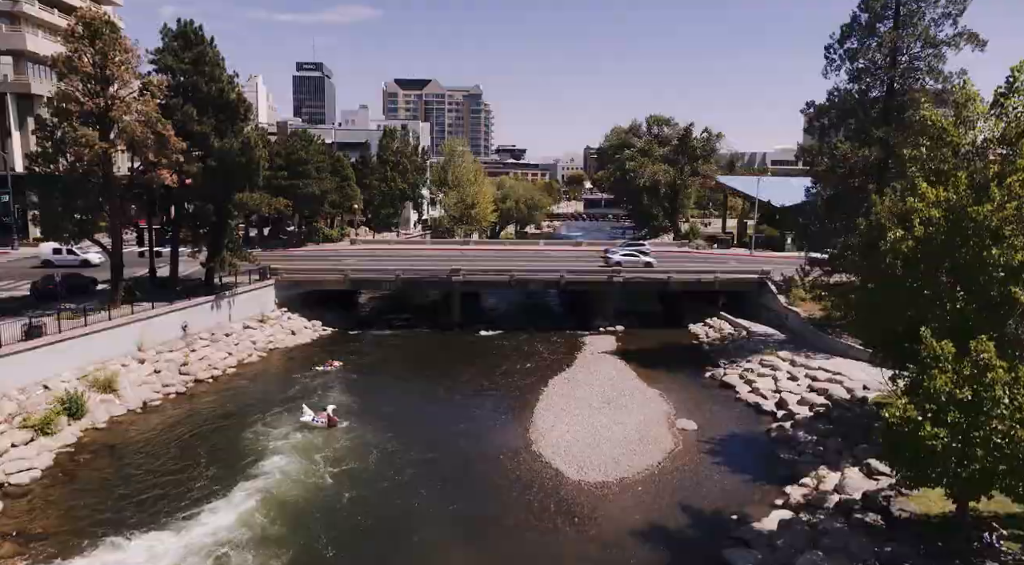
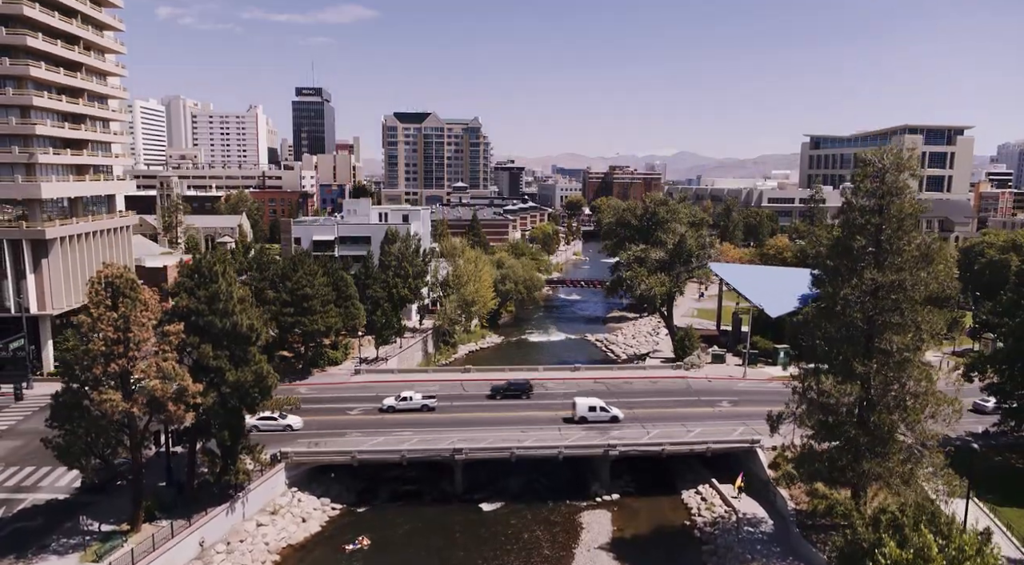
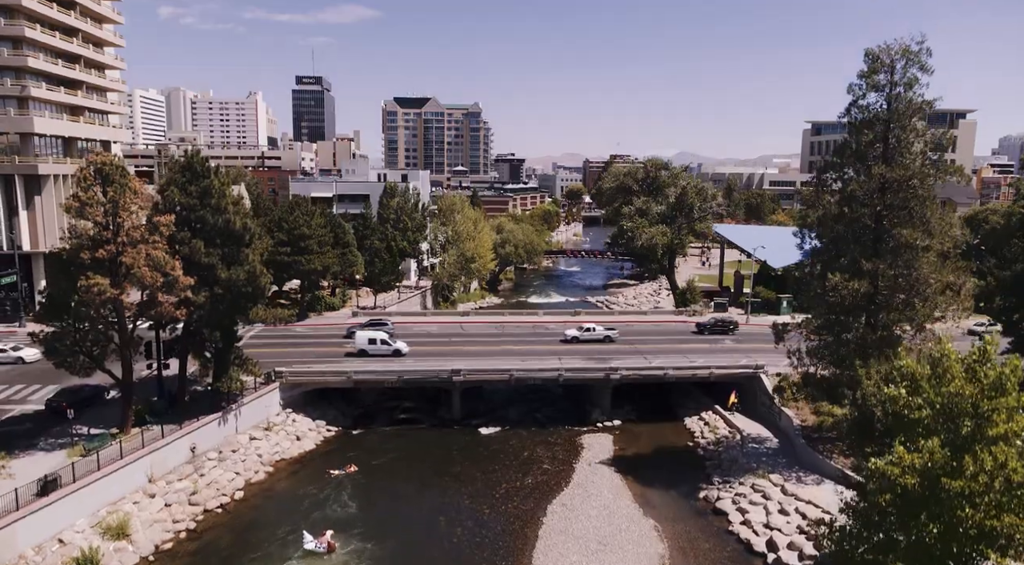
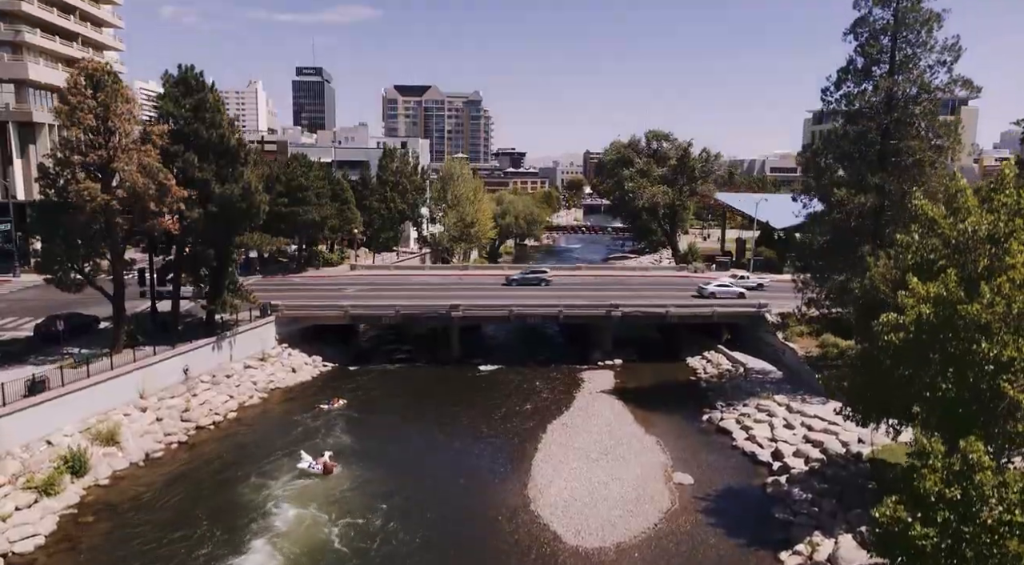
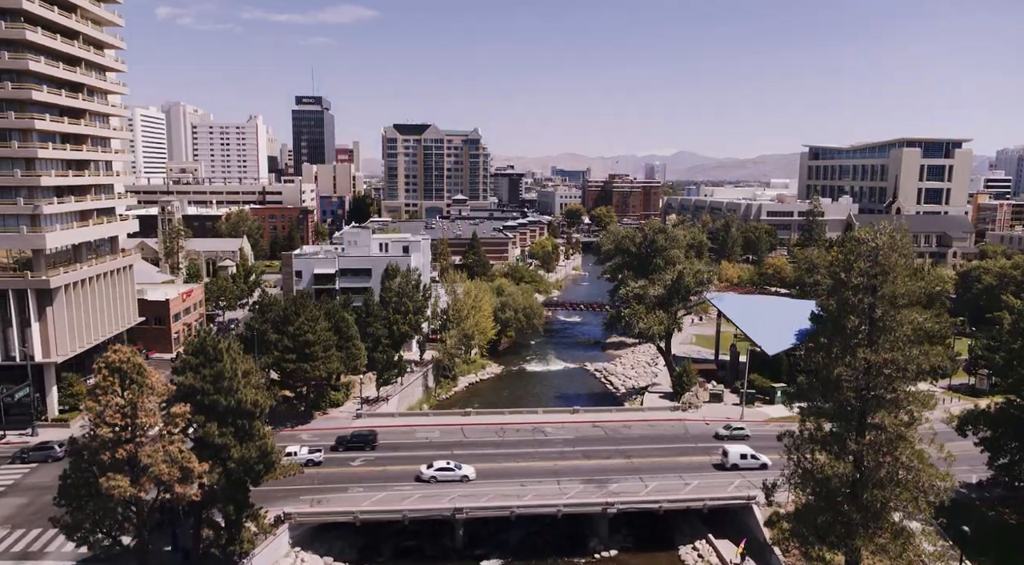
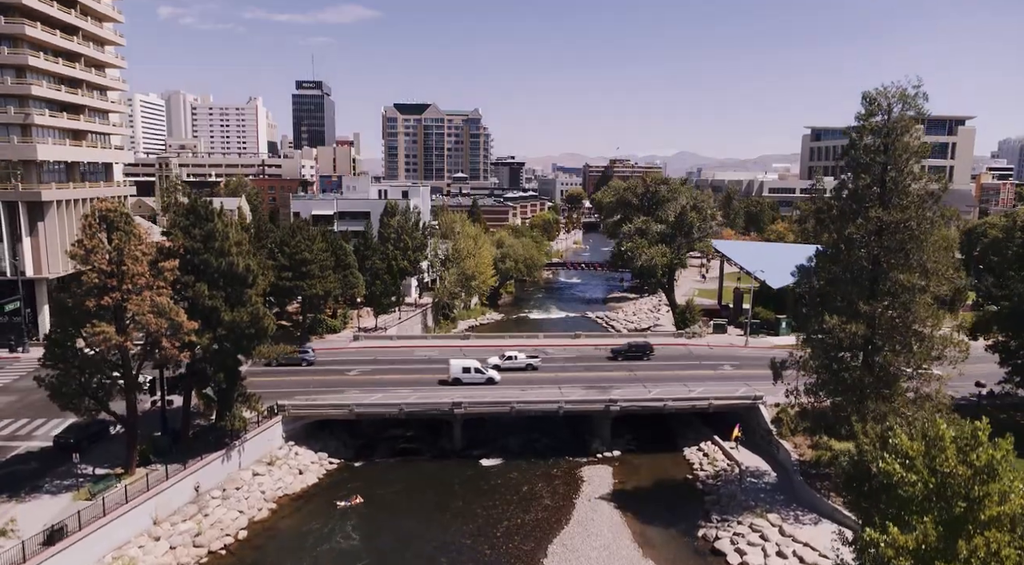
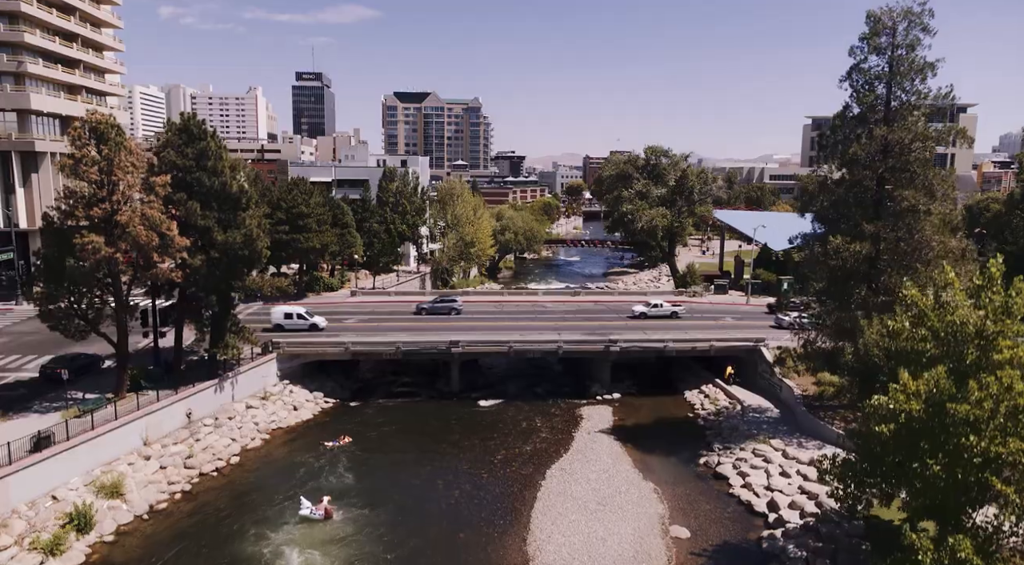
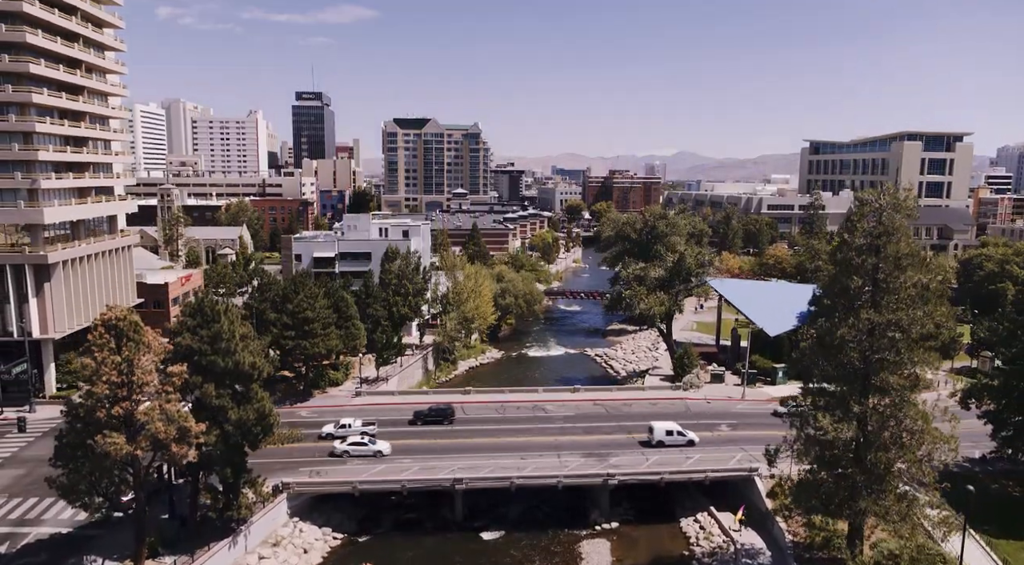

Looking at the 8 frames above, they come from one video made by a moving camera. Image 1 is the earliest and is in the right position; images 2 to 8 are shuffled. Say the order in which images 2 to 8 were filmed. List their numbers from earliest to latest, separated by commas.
4, 7, 3, 6, 2, 8, 5
